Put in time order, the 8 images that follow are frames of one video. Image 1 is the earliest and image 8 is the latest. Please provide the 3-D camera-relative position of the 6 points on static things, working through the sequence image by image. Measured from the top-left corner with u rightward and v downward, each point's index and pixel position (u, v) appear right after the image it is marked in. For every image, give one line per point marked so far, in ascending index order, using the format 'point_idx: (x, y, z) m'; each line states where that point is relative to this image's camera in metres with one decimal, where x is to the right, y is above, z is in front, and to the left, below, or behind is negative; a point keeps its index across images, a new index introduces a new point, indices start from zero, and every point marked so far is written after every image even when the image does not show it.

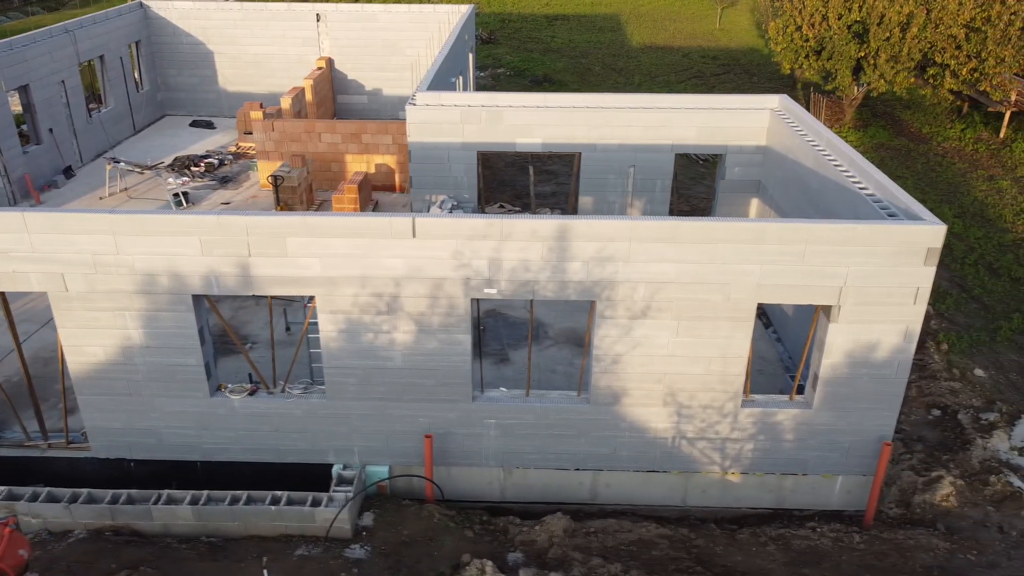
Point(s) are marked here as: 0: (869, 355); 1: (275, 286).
0: (+3.5, -0.7, +7.3) m
1: (-2.3, 0.0, +7.2) m
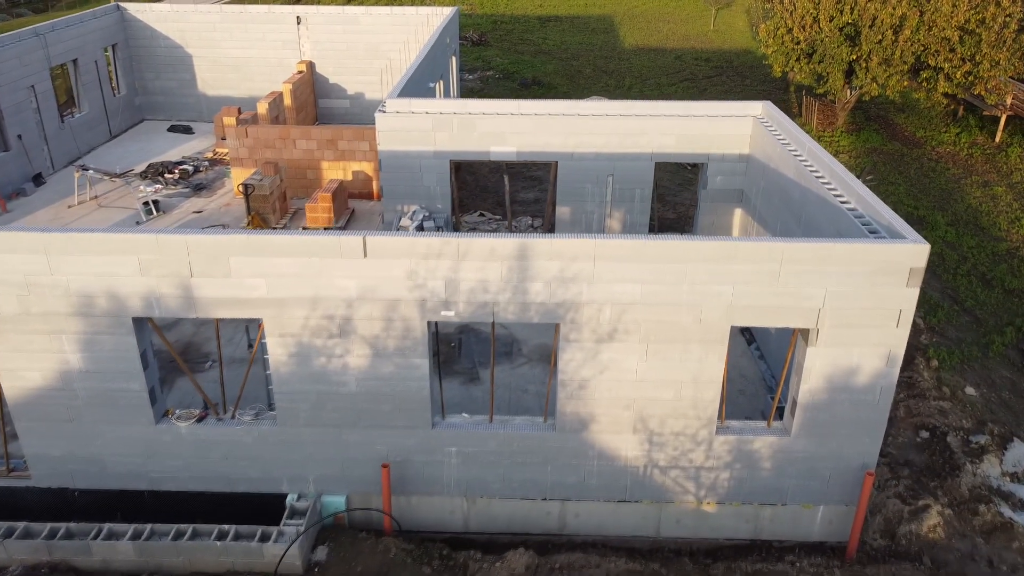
0: (+3.1, -0.9, +6.9) m
1: (-2.7, -0.2, +6.8) m
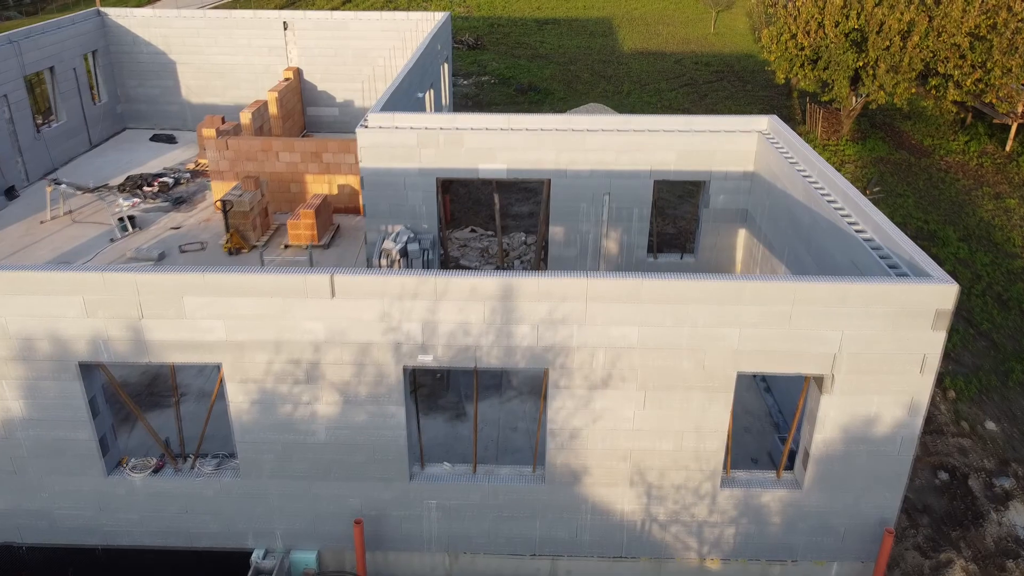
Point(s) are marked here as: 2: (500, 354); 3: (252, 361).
0: (+3.0, -1.2, +6.3) m
1: (-2.8, -0.5, +6.2) m
2: (-0.1, -0.5, +6.1) m
3: (-2.1, -0.6, +6.2) m
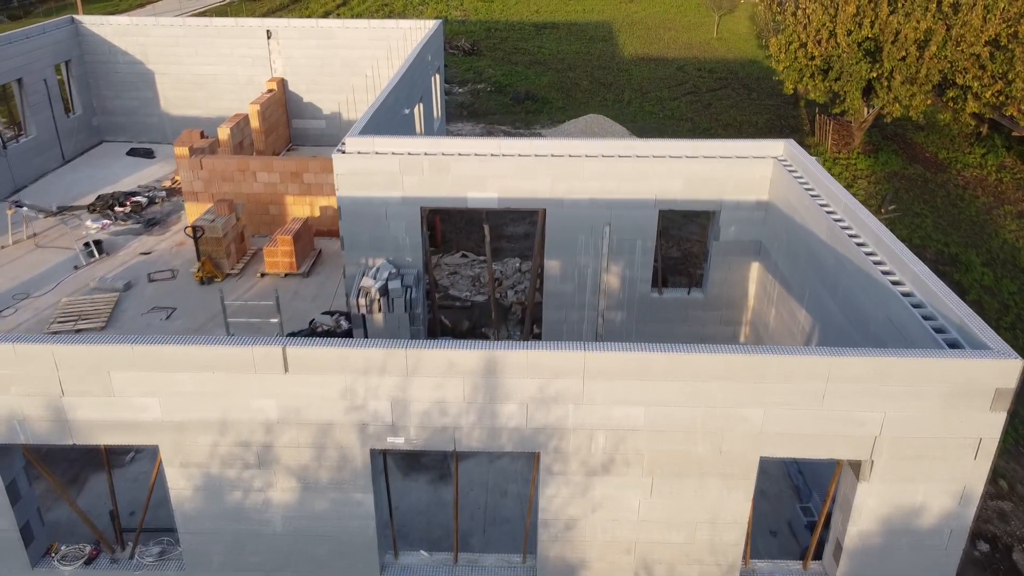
0: (+2.9, -1.7, +5.4) m
1: (-2.9, -1.0, +5.3) m
2: (-0.2, -1.0, +5.2) m
3: (-2.2, -1.1, +5.3) m
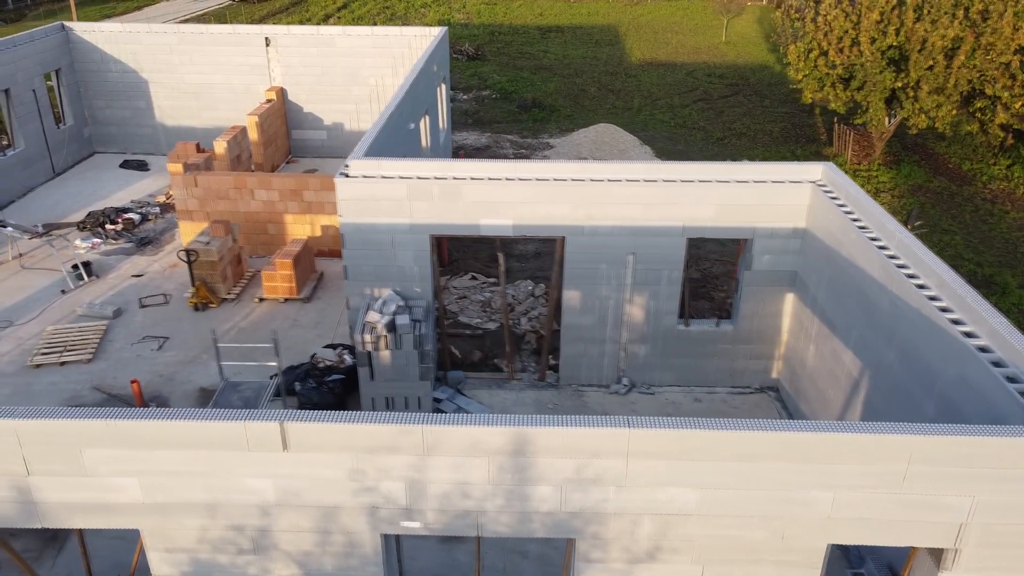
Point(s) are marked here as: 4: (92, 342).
0: (+3.1, -2.1, +4.7) m
1: (-2.7, -1.4, +4.6) m
2: (0.0, -1.4, +4.6) m
3: (-2.1, -1.5, +4.7) m
4: (-5.6, -0.7, +10.1) m
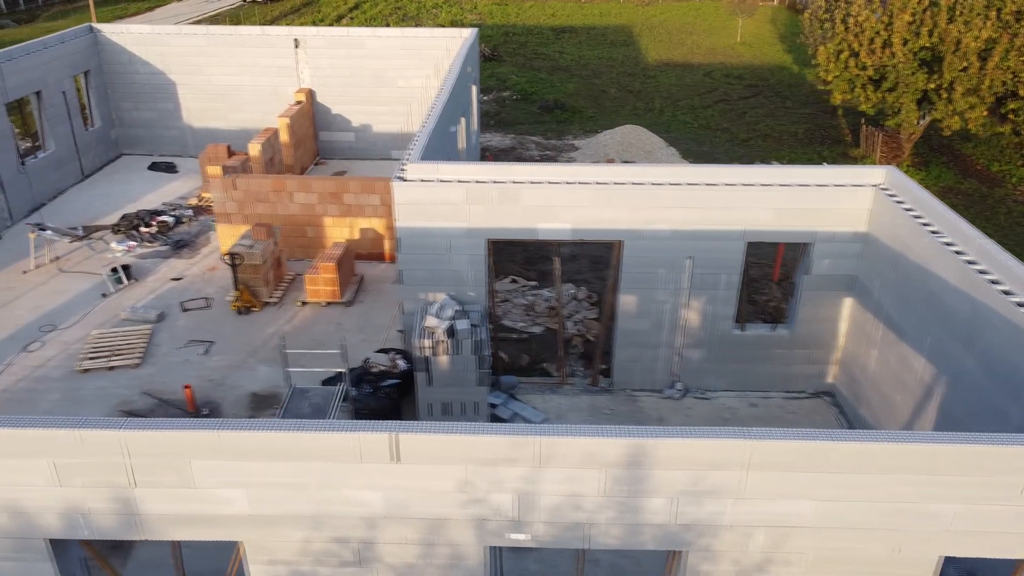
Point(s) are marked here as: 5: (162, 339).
0: (+3.7, -2.1, +4.7) m
1: (-2.0, -1.5, +4.6) m
2: (+0.7, -1.5, +4.5) m
3: (-1.4, -1.5, +4.6) m
4: (-5.0, -0.8, +10.0) m
5: (-4.8, -0.7, +10.3) m
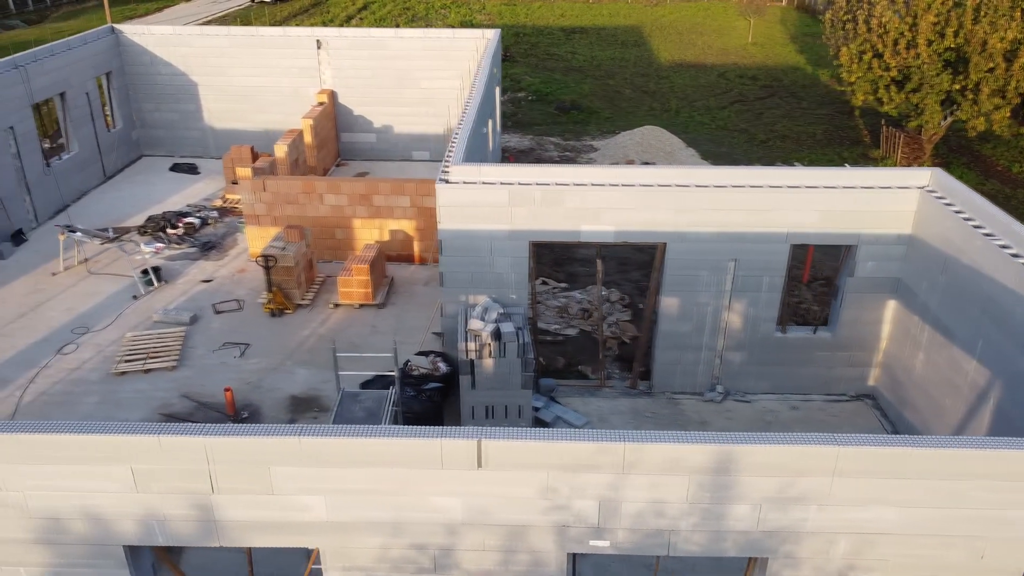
0: (+4.2, -2.1, +4.6) m
1: (-1.6, -1.5, +4.5) m
2: (+1.1, -1.5, +4.5) m
3: (-0.9, -1.6, +4.6) m
4: (-4.5, -0.8, +10.0) m
5: (-4.3, -0.7, +10.2) m
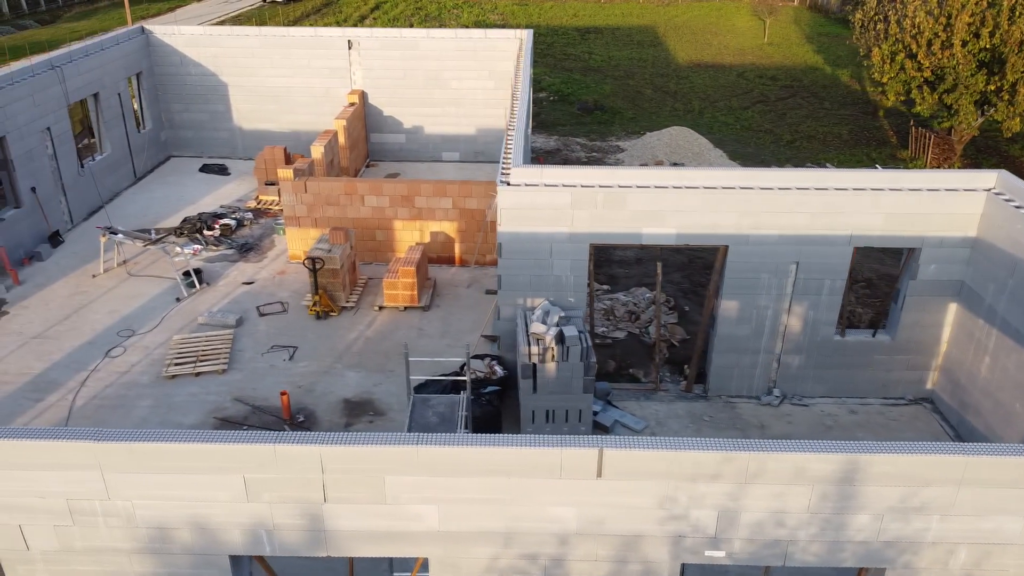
0: (+4.9, -2.2, +4.6) m
1: (-0.9, -1.5, +4.5) m
2: (+1.8, -1.5, +4.4) m
3: (-0.2, -1.6, +4.5) m
4: (-3.8, -0.8, +9.9) m
5: (-3.6, -0.8, +10.2) m
